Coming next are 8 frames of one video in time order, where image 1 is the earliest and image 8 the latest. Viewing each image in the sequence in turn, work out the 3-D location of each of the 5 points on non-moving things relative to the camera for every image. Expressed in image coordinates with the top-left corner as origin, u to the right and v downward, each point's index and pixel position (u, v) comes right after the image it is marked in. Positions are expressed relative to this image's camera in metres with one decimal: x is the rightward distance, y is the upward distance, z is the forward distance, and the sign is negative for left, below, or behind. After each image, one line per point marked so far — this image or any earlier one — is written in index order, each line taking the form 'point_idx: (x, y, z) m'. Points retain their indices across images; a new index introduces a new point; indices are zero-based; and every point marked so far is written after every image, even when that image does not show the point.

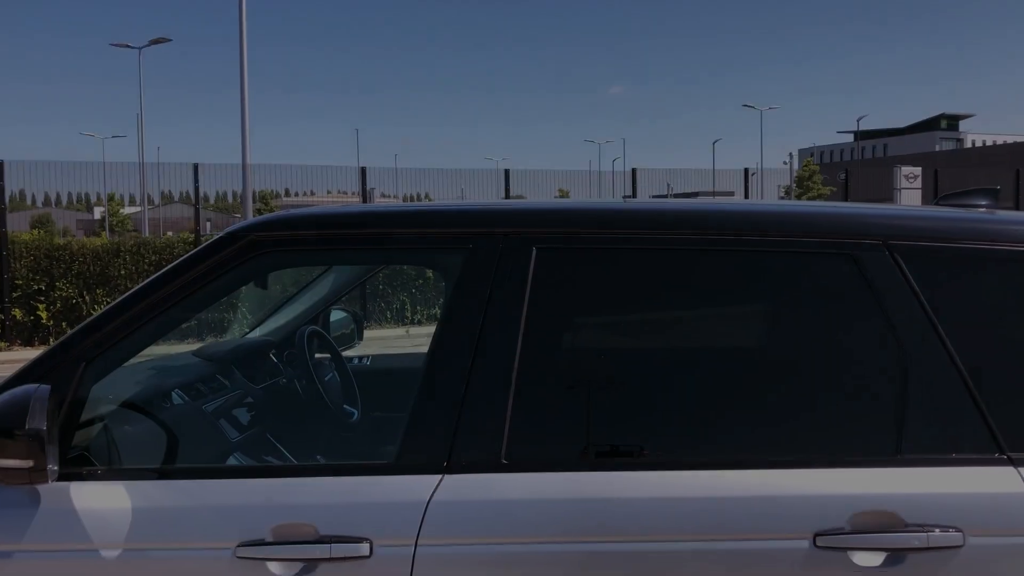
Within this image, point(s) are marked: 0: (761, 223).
0: (+0.5, +0.1, +1.9) m
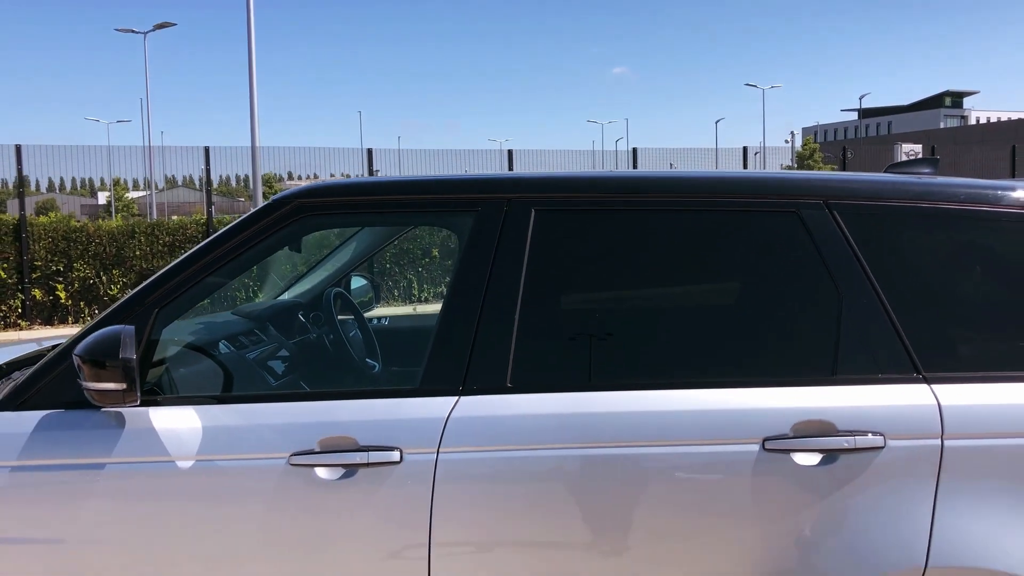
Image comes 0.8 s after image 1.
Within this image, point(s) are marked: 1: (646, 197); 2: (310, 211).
0: (+0.5, +0.2, +2.3) m
1: (+0.3, +0.2, +2.3) m
2: (-0.5, +0.2, +2.3) m
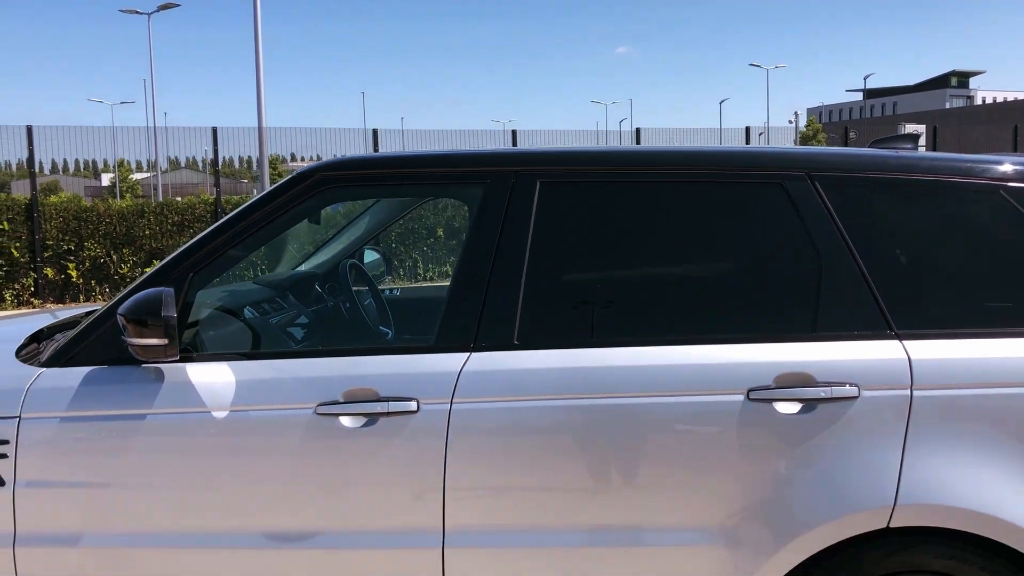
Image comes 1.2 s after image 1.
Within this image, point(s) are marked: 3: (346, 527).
0: (+0.5, +0.3, +2.5) m
1: (+0.3, +0.3, +2.5) m
2: (-0.5, +0.3, +2.5) m
3: (-0.4, -0.6, +2.3) m
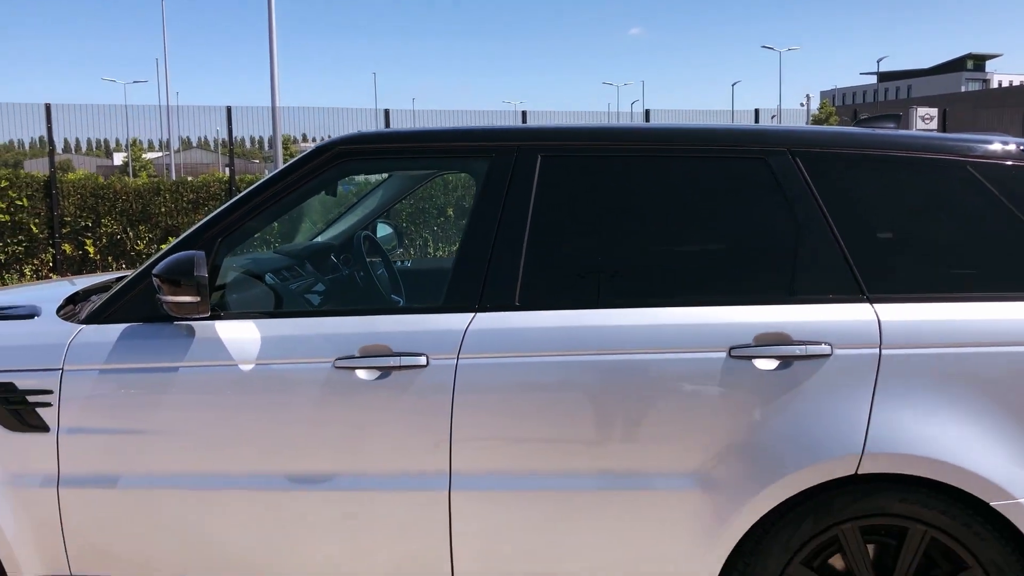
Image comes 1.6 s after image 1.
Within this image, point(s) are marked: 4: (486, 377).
0: (+0.5, +0.4, +2.6) m
1: (+0.3, +0.4, +2.7) m
2: (-0.5, +0.4, +2.7) m
3: (-0.4, -0.5, +2.5) m
4: (-0.1, -0.2, +2.4) m
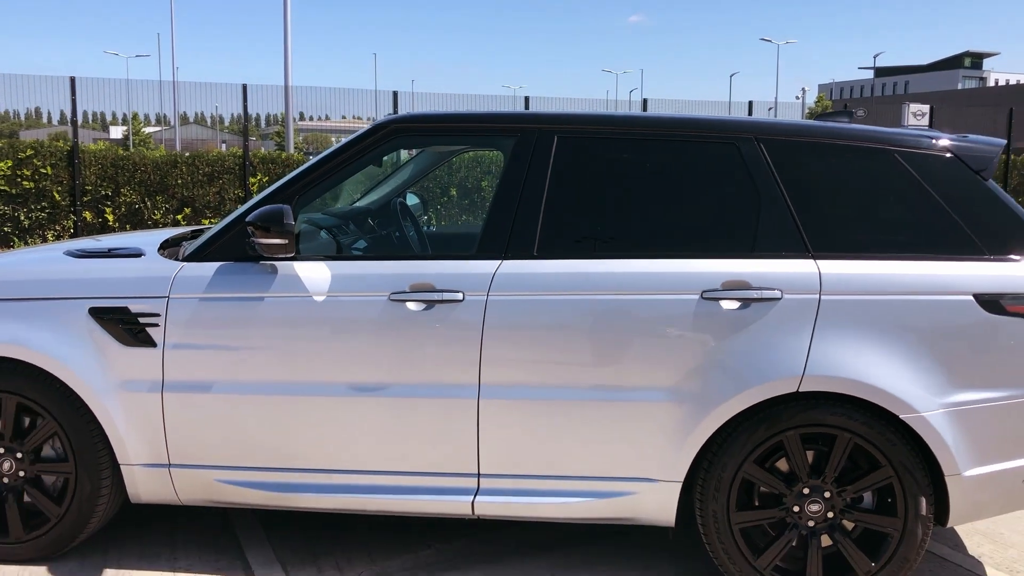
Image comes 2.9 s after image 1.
0: (+0.6, +0.6, +3.3) m
1: (+0.4, +0.5, +3.3) m
2: (-0.4, +0.5, +3.4) m
3: (-0.3, -0.3, +3.1) m
4: (0.0, -0.1, +3.1) m
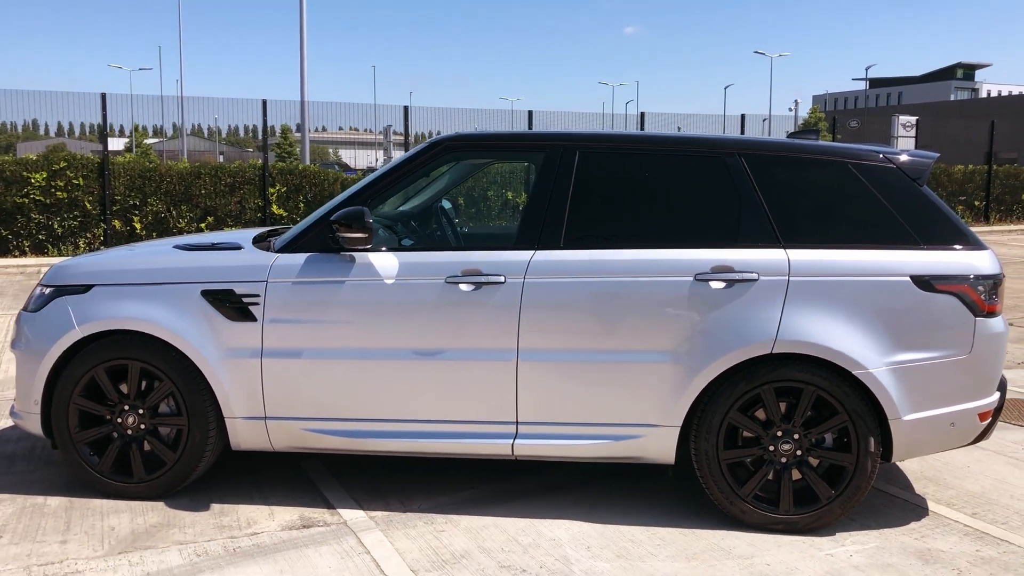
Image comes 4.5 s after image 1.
0: (+0.7, +0.6, +4.1) m
1: (+0.5, +0.6, +4.1) m
2: (-0.3, +0.6, +4.1) m
3: (-0.2, -0.2, +3.9) m
4: (+0.1, 0.0, +3.8) m
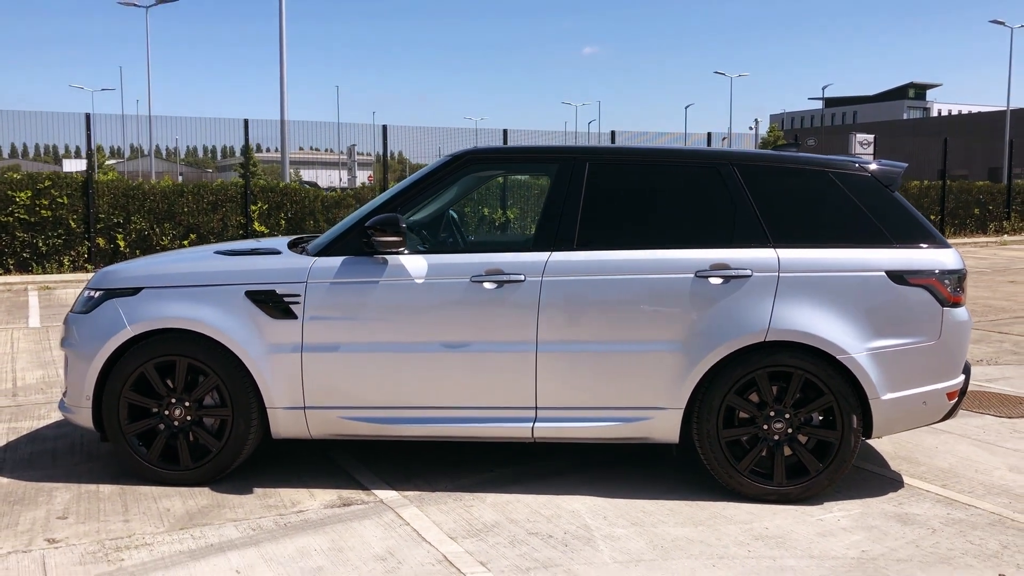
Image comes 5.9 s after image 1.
0: (+0.8, +0.6, +4.5) m
1: (+0.6, +0.6, +4.5) m
2: (-0.2, +0.6, +4.6) m
3: (-0.1, -0.2, +4.3) m
4: (+0.2, 0.0, +4.3) m
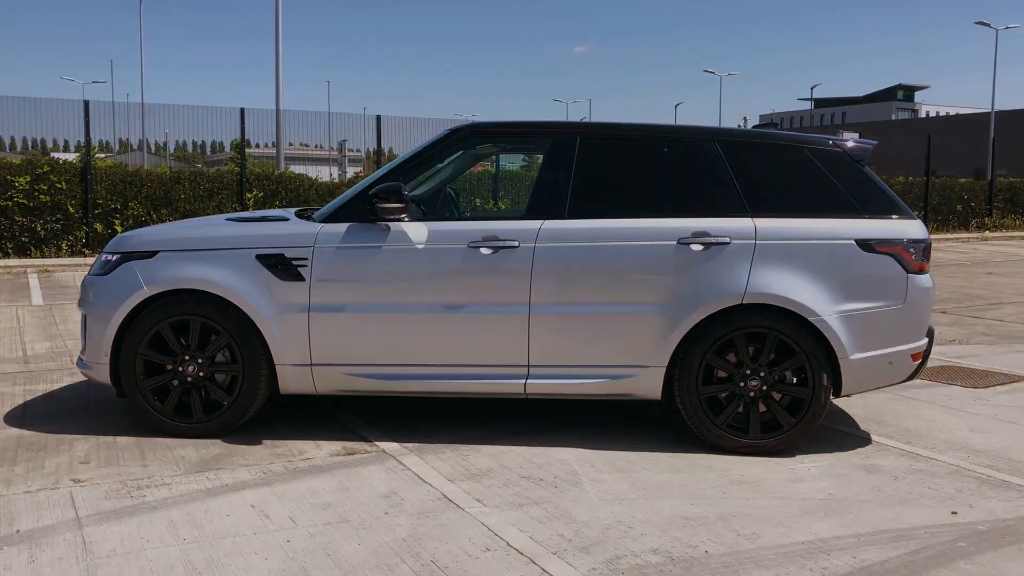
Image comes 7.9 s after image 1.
0: (+0.8, +0.8, +4.8) m
1: (+0.6, +0.8, +4.8) m
2: (-0.2, +0.8, +4.8) m
3: (-0.1, -0.1, +4.6) m
4: (+0.2, +0.2, +4.6) m
